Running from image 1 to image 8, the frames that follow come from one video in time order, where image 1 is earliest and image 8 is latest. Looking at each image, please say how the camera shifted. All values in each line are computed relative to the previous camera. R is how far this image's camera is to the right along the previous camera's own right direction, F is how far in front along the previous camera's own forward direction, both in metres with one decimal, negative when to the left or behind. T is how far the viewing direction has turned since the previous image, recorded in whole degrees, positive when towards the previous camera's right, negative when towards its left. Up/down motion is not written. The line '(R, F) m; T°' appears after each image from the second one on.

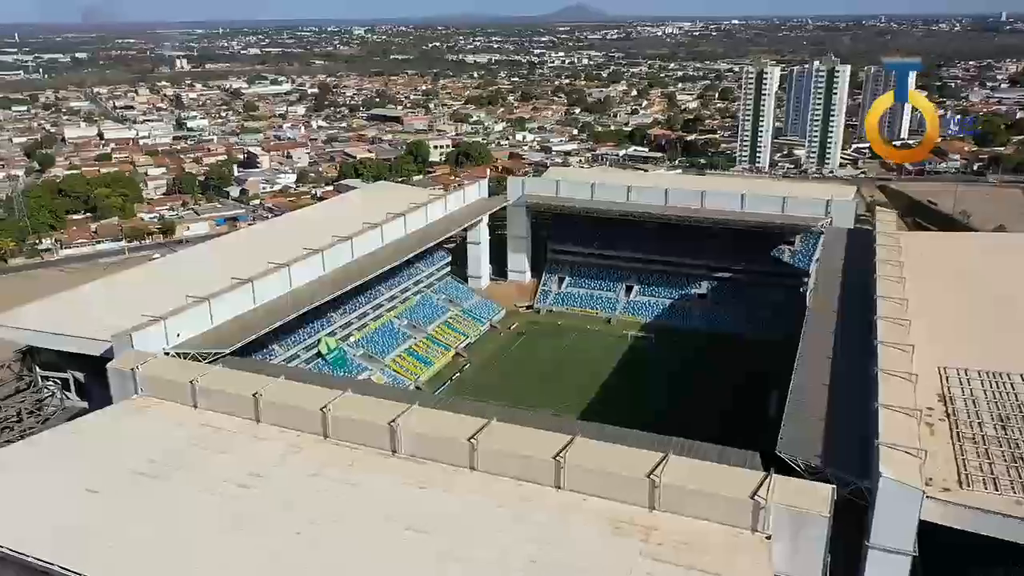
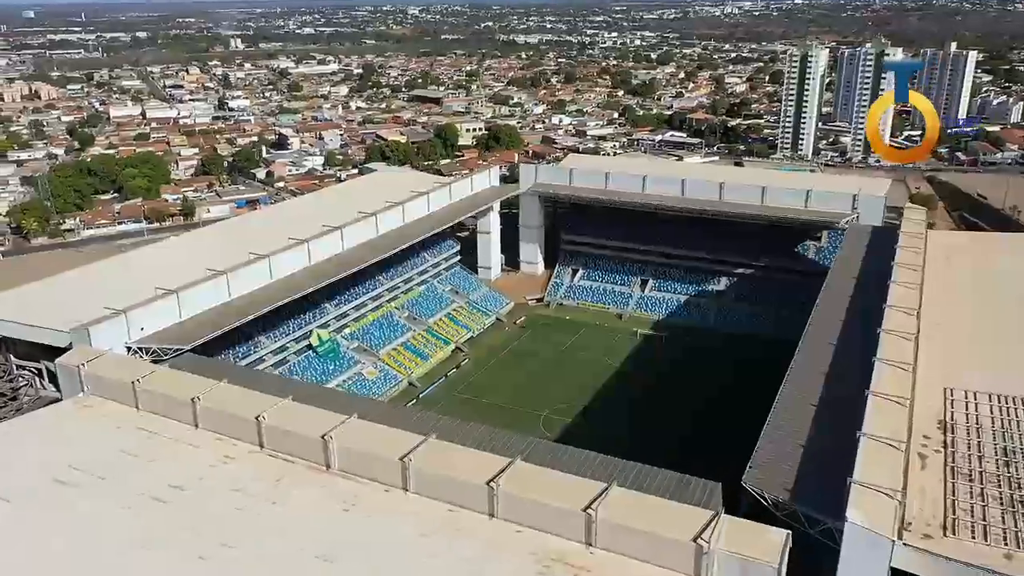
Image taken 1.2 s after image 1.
(+2.3, +1.6) m; -4°
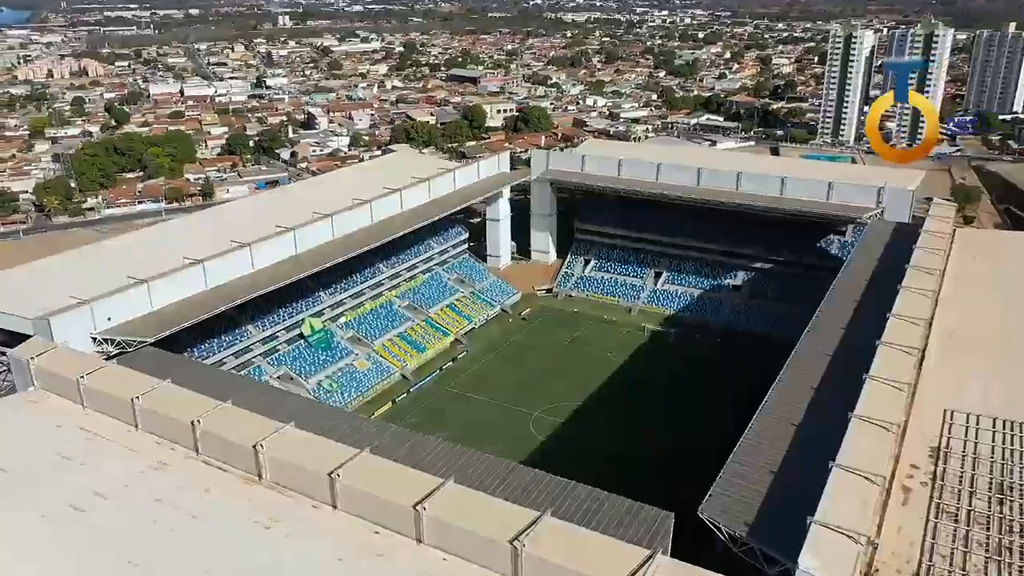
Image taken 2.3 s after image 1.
(+2.0, +1.4) m; -3°
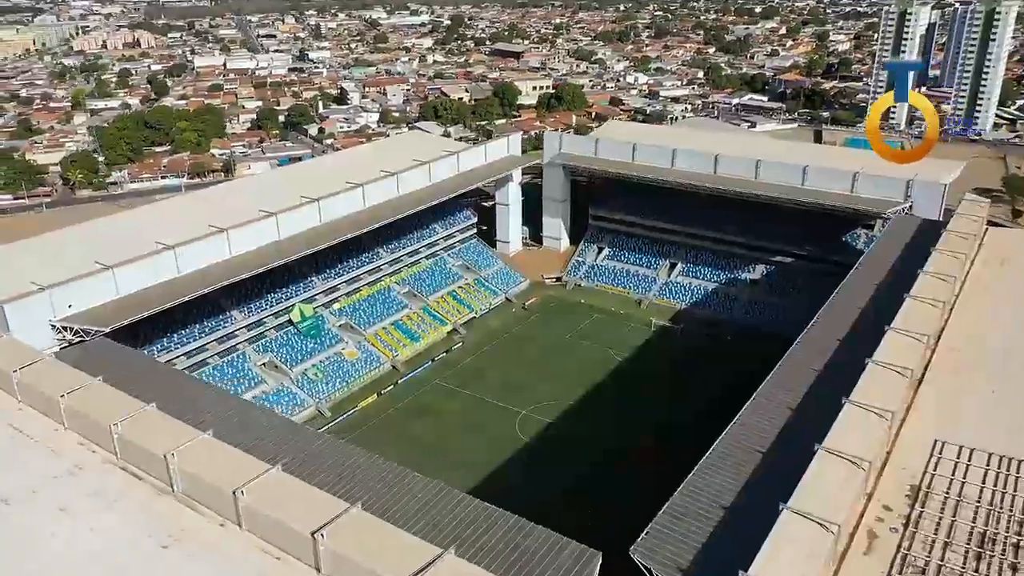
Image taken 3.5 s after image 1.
(+2.3, +1.5) m; -4°
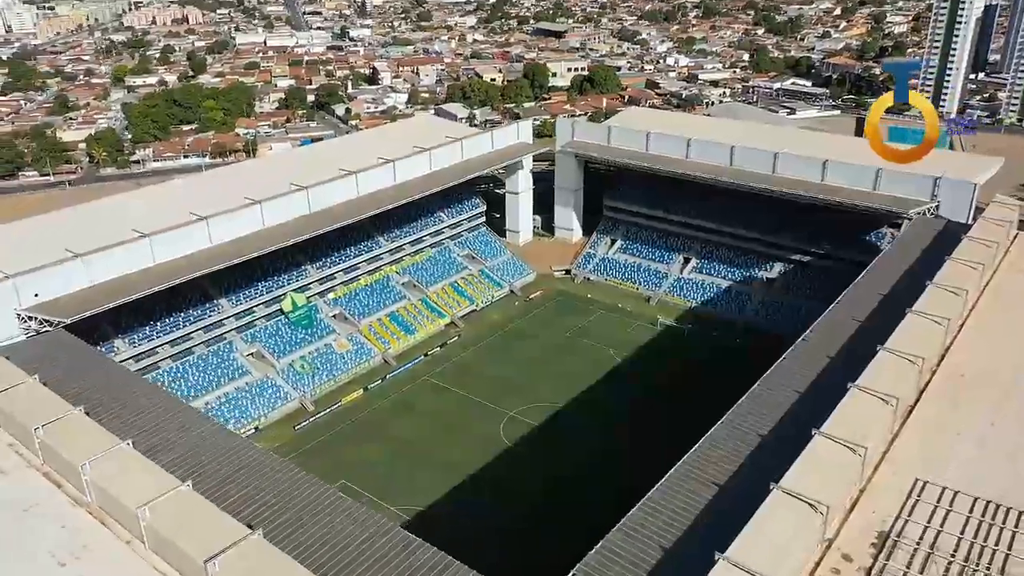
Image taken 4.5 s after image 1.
(+2.0, +1.3) m; -3°
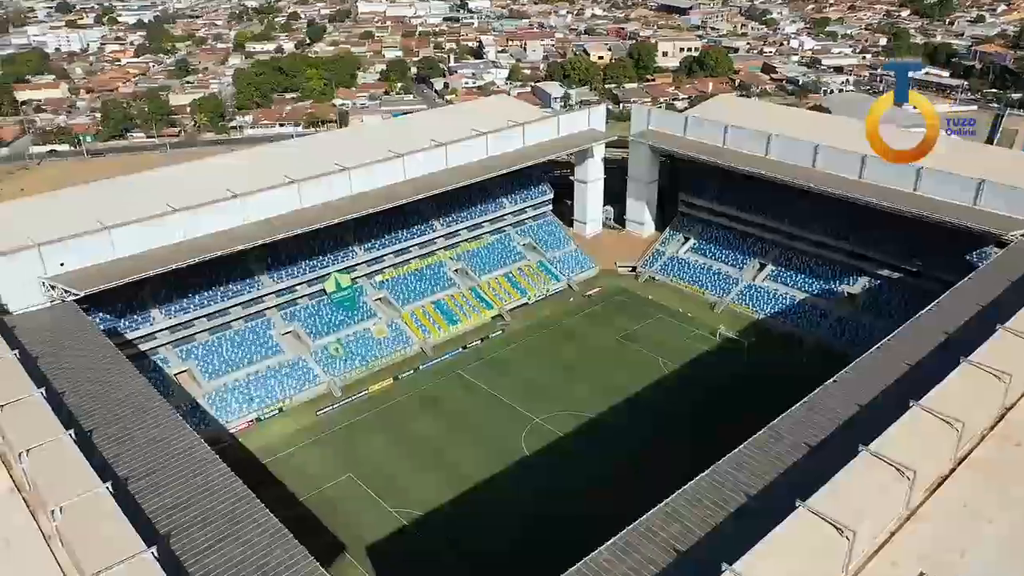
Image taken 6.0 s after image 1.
(+2.7, +1.8) m; -8°
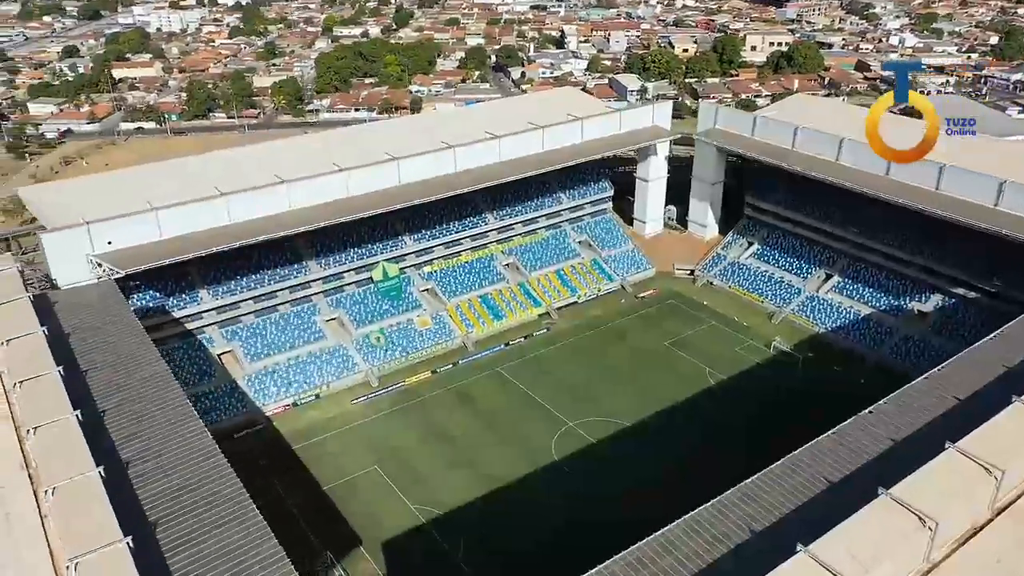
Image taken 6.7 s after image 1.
(+1.4, +0.7) m; -6°
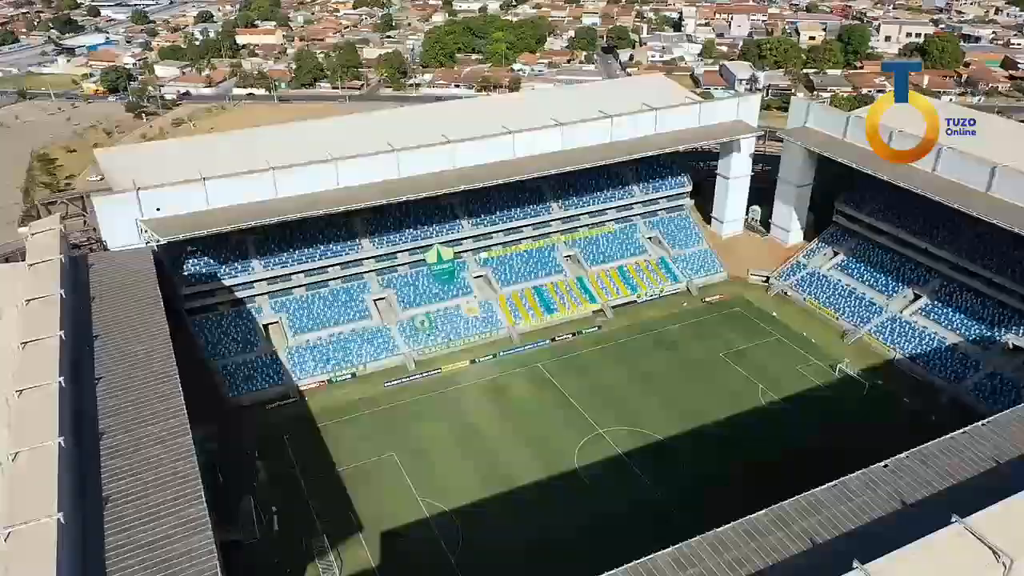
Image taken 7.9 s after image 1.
(+2.5, +1.1) m; -8°
